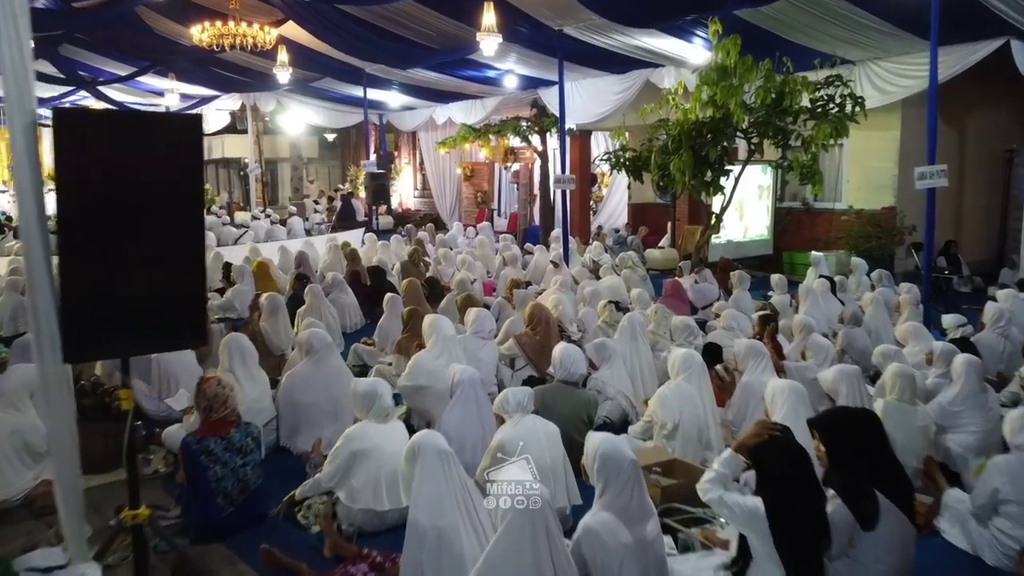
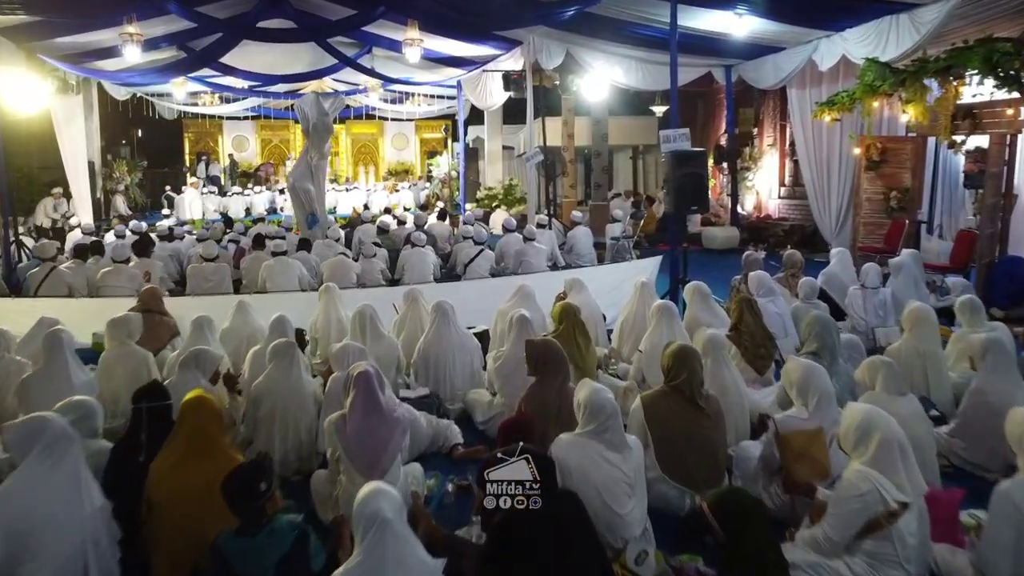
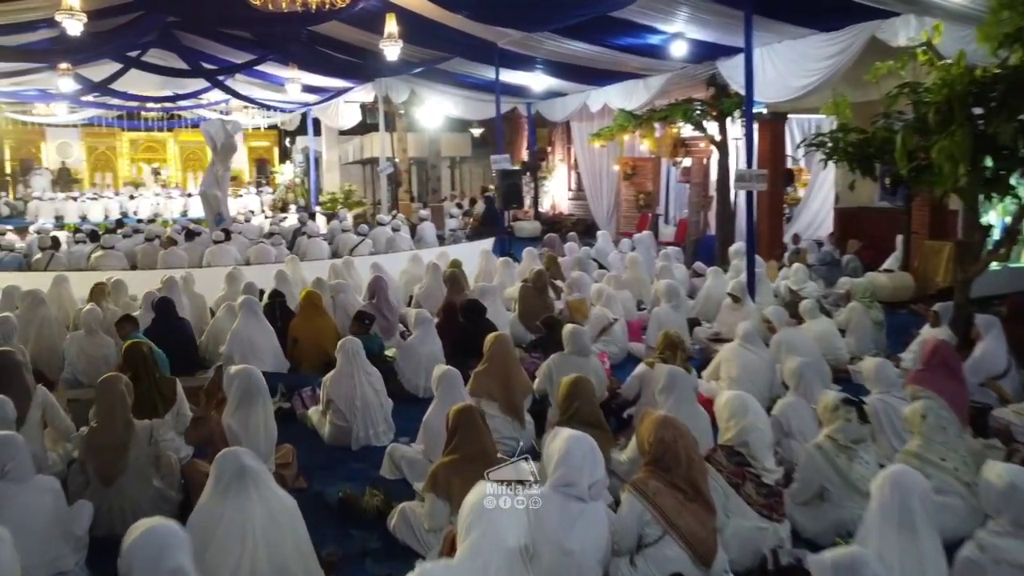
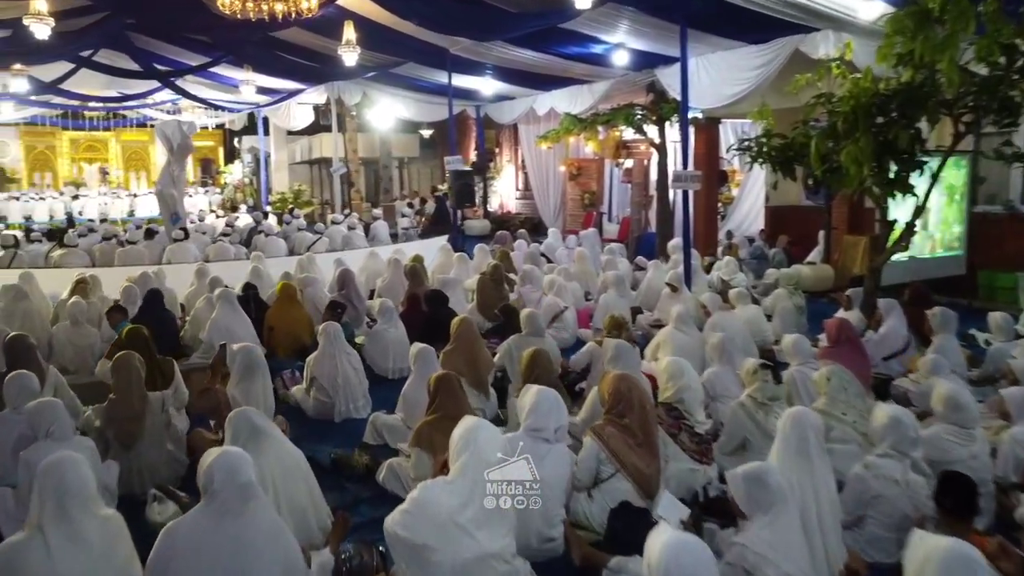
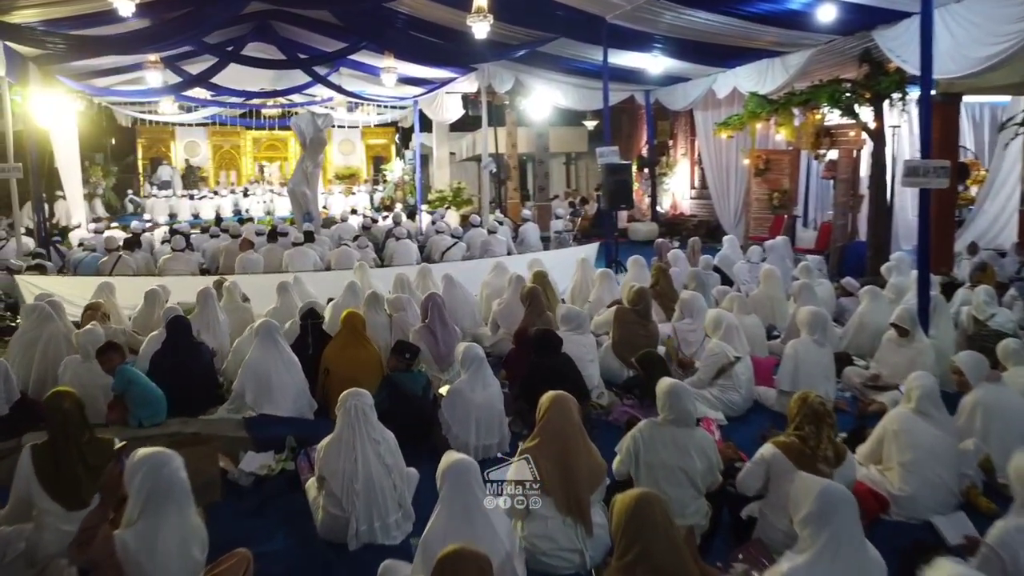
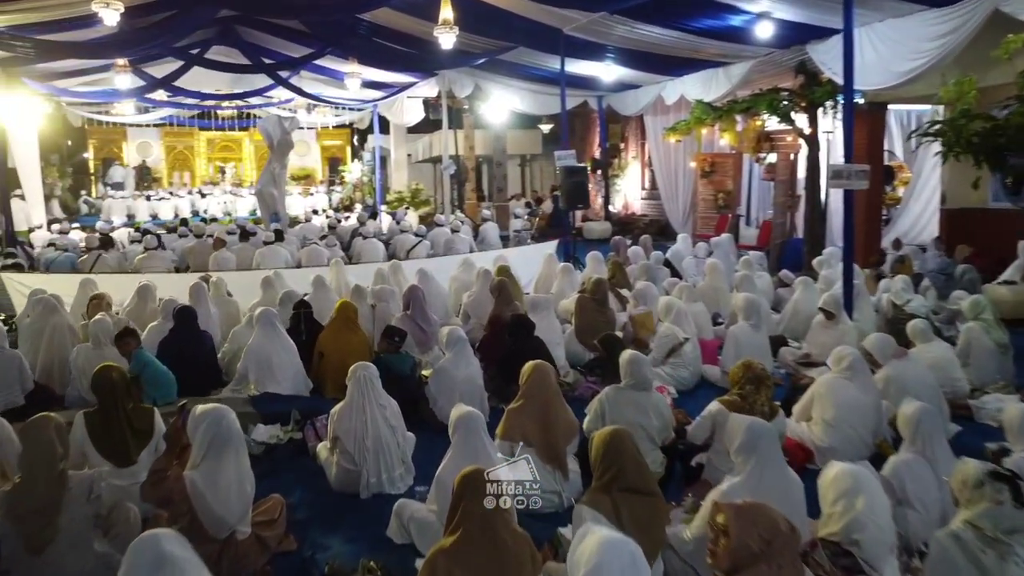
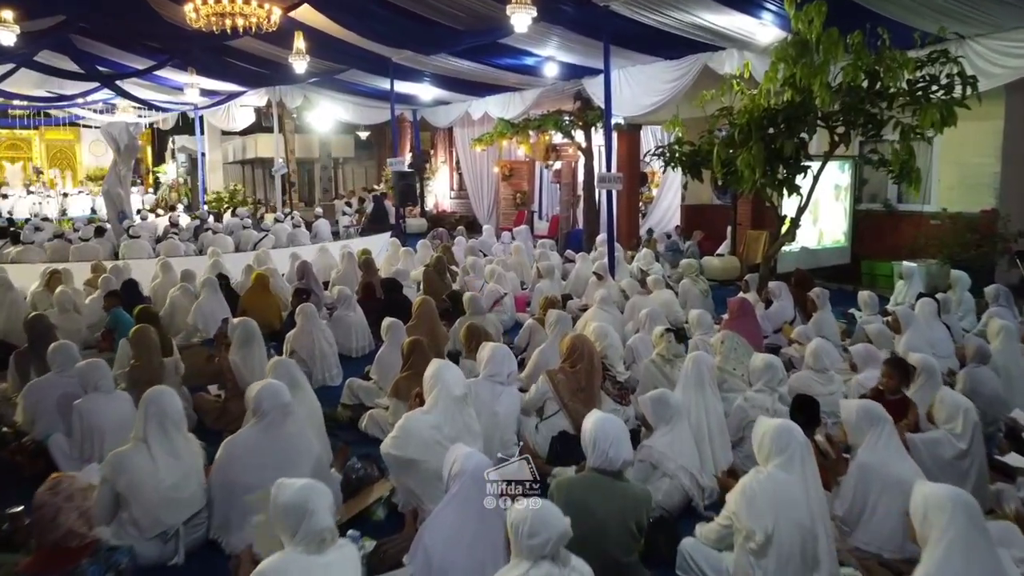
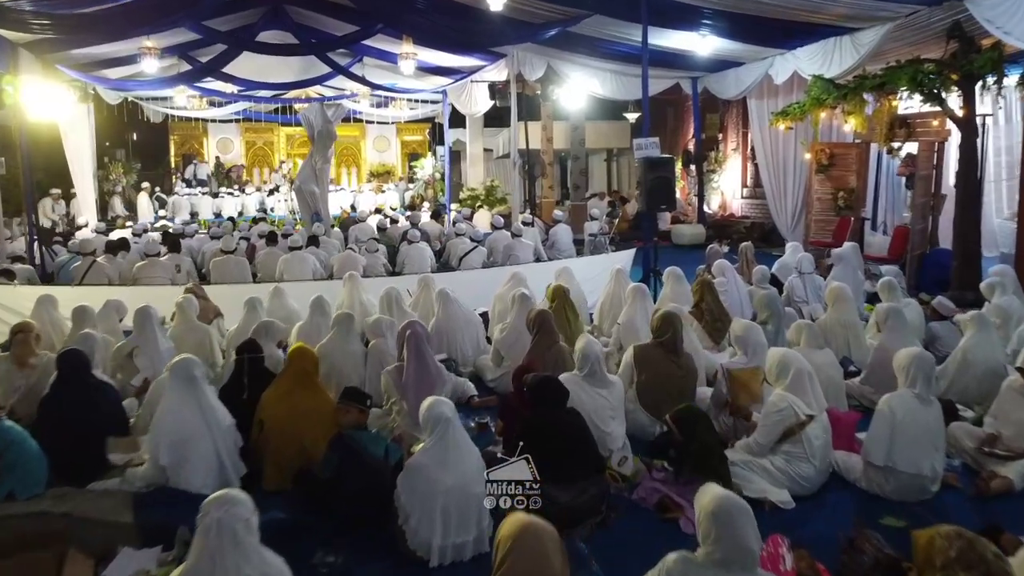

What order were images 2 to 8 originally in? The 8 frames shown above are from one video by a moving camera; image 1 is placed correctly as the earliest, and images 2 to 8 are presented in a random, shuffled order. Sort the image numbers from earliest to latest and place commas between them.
7, 4, 3, 6, 5, 8, 2
